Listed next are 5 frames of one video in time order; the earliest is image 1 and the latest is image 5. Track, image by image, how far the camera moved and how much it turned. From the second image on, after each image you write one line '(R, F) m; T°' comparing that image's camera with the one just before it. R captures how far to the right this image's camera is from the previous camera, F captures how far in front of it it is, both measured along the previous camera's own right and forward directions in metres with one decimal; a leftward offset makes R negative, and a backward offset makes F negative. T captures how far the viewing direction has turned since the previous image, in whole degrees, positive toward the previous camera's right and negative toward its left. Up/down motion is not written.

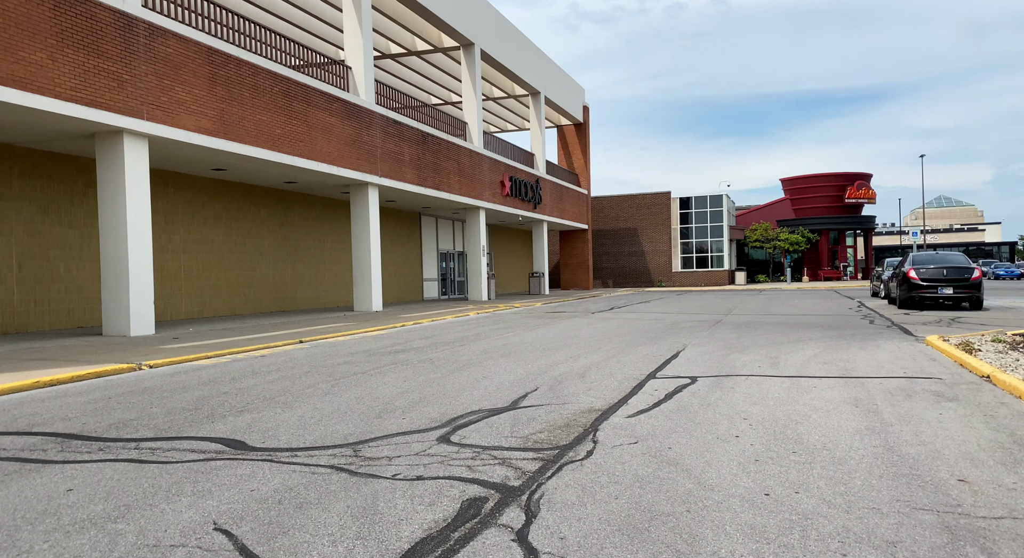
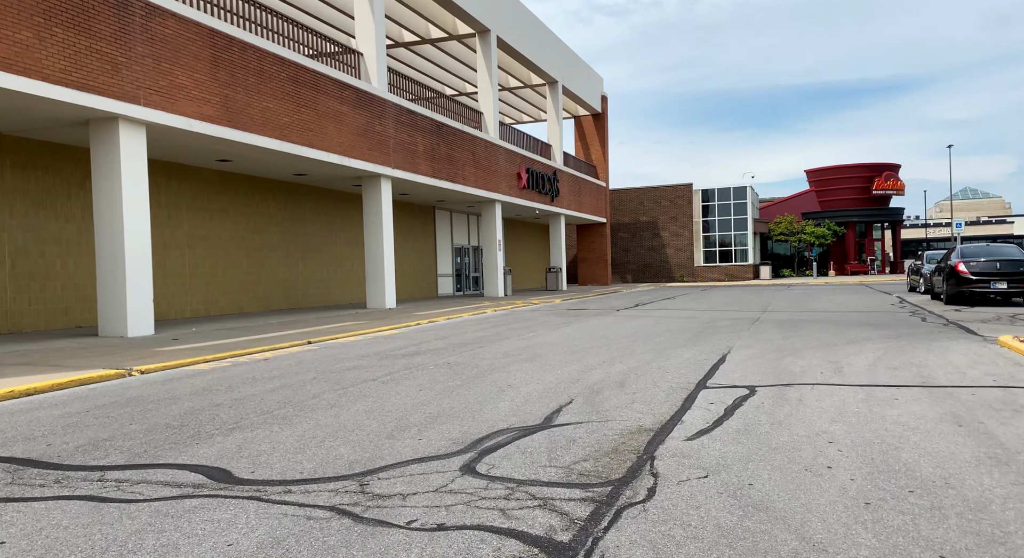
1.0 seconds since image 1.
(-0.2, +1.0) m; -1°
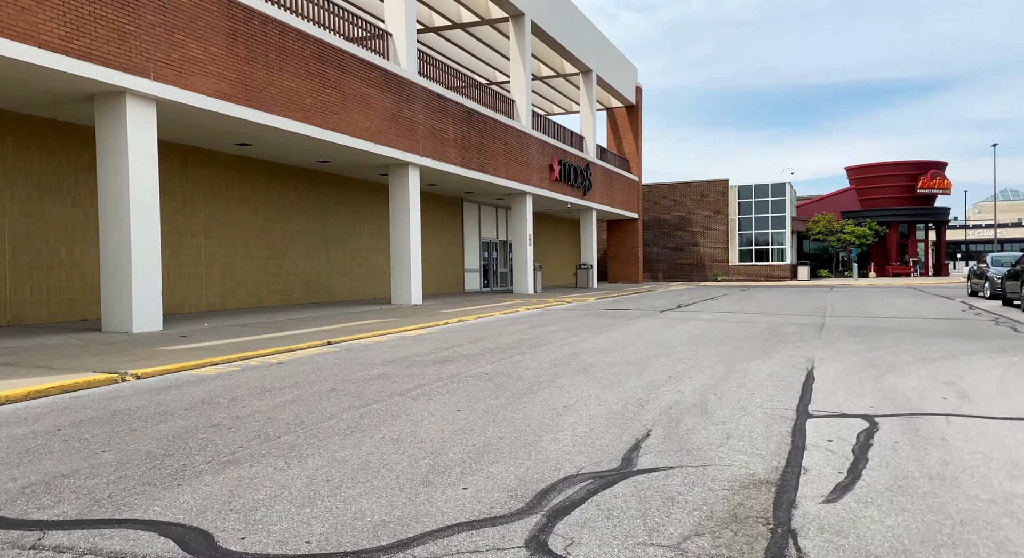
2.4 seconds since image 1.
(-0.3, +1.3) m; -2°
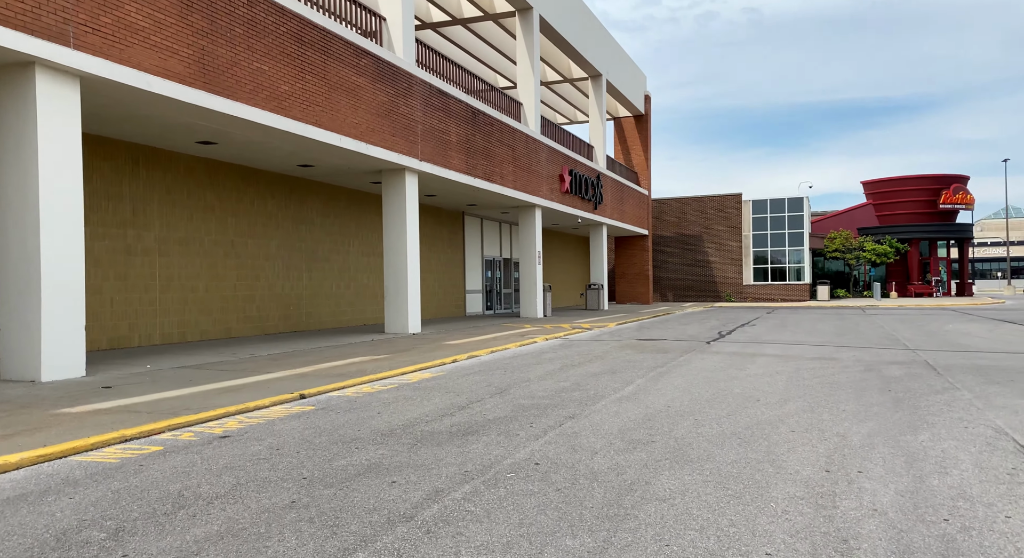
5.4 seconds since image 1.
(-0.5, +2.9) m; +1°
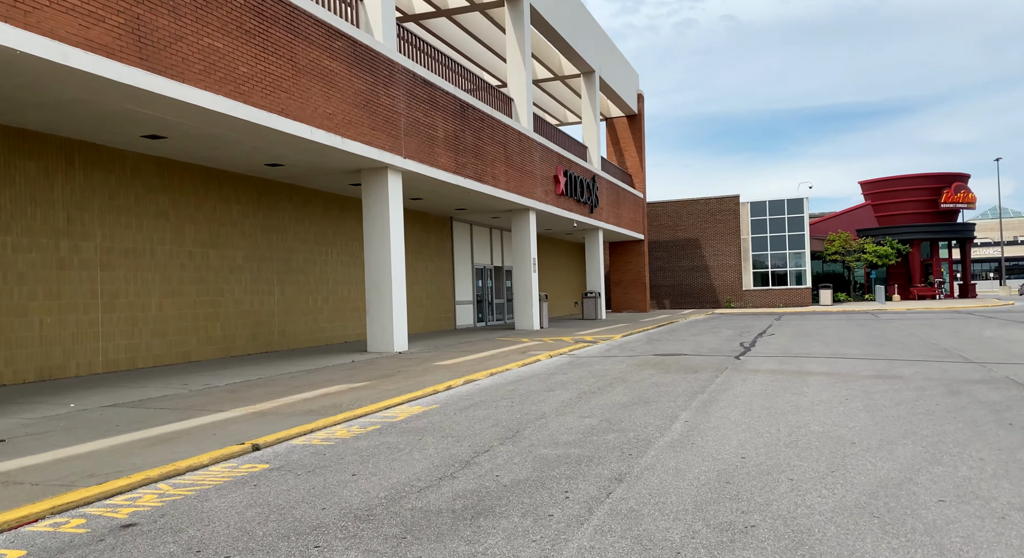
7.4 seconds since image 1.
(-0.3, +2.0) m; +1°
